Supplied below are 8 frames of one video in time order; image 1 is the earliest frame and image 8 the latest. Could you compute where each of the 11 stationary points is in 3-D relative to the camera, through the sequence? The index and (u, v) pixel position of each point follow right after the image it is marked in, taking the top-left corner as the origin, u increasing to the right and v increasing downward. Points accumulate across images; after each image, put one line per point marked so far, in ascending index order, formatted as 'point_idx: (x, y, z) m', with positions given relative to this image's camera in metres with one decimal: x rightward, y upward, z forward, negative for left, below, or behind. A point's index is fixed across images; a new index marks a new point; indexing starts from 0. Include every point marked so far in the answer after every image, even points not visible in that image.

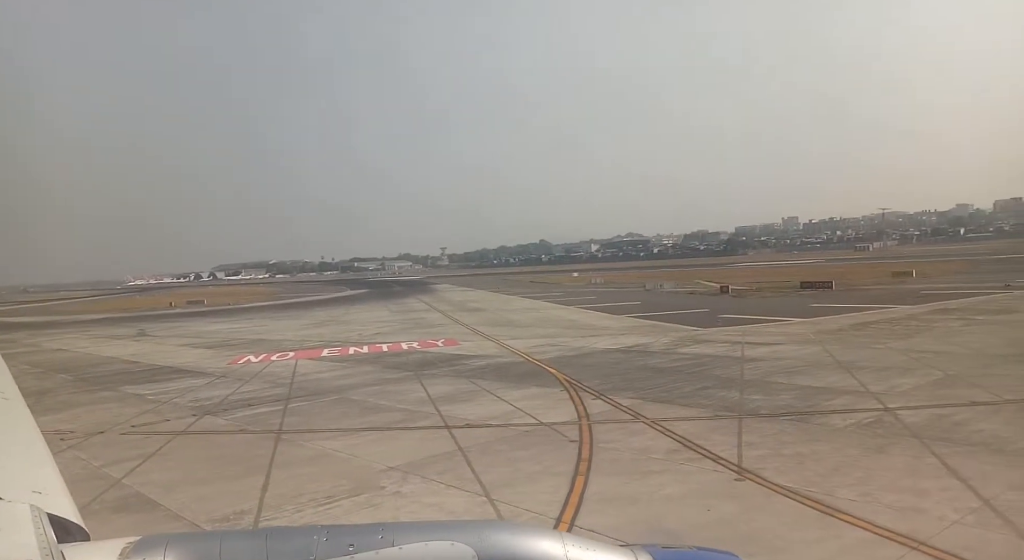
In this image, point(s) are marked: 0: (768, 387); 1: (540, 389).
0: (+6.7, -2.8, +14.1) m
1: (+0.7, -3.1, +15.1) m
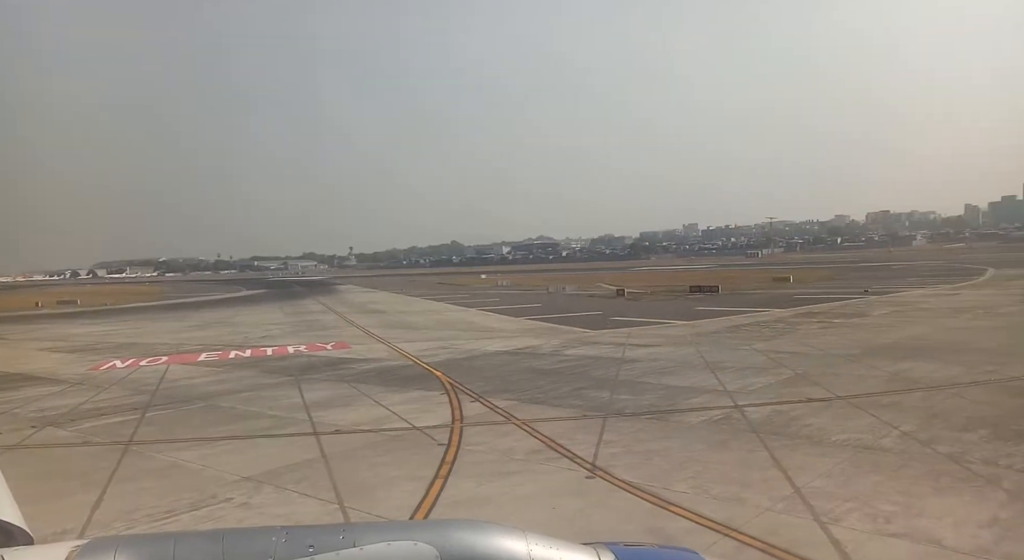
0: (+3.4, -2.9, +14.7) m
1: (-2.6, -3.2, +15.0) m
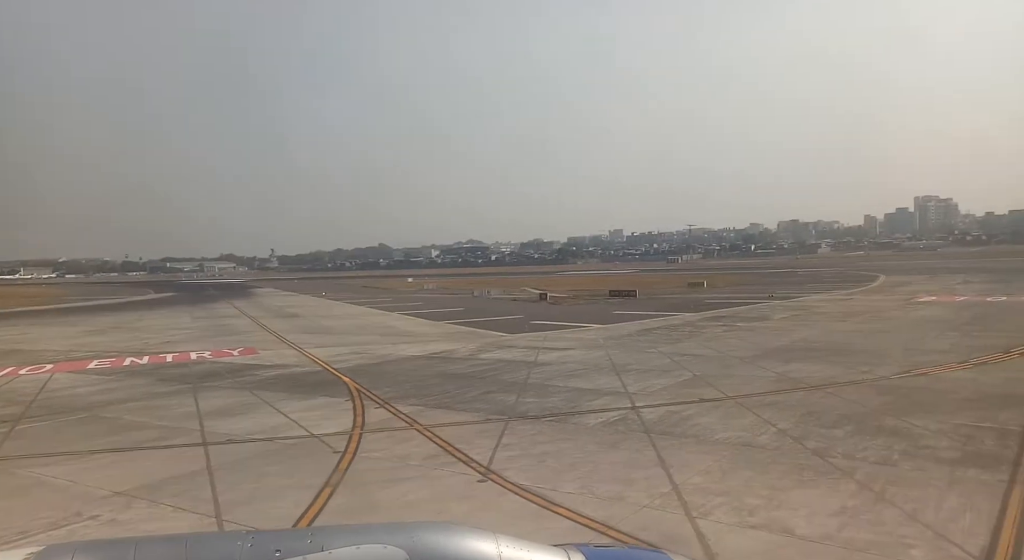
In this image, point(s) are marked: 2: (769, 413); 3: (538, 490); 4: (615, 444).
0: (+0.9, -3.1, +15.0) m
1: (-5.2, -3.3, +14.6) m
2: (+6.2, -3.2, +13.0) m
3: (+0.5, -3.9, +9.8) m
4: (+2.2, -3.5, +11.6) m
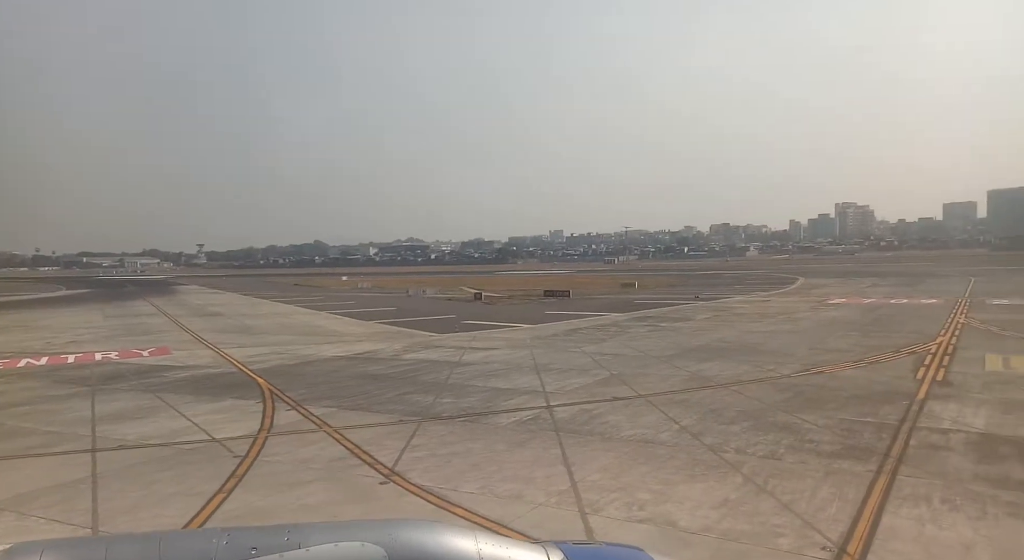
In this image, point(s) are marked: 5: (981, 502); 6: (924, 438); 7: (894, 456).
0: (-1.4, -3.1, +15.0) m
1: (-7.4, -3.2, +14.1) m
2: (+4.1, -3.3, +13.5) m
3: (-1.3, -3.9, +9.8) m
4: (+0.2, -3.6, +11.8) m
5: (+7.9, -3.7, +9.1) m
6: (+8.8, -3.4, +11.5) m
7: (+7.7, -3.6, +10.8) m
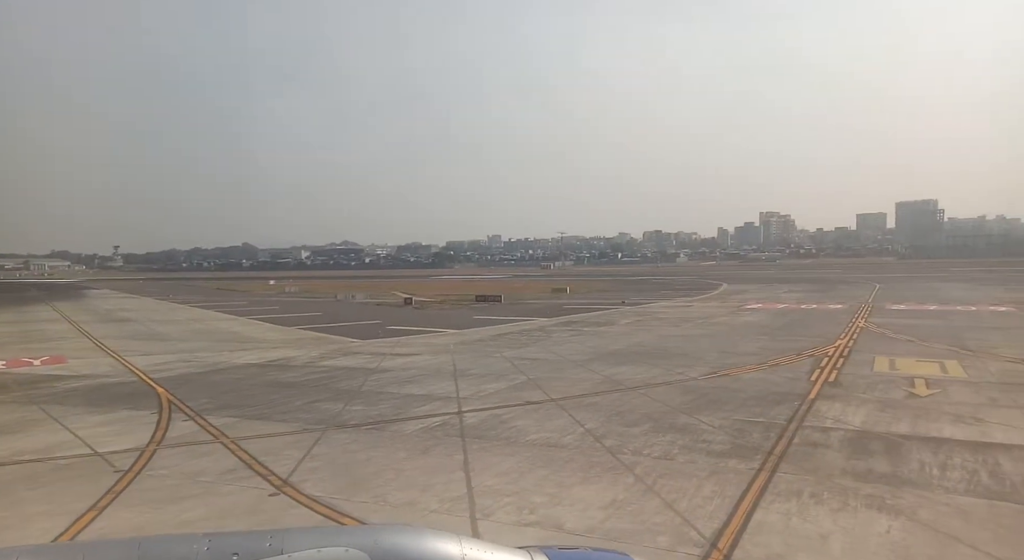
0: (-3.8, -3.2, +14.8) m
1: (-9.7, -3.3, +13.4) m
2: (+1.8, -3.4, +13.8) m
3: (-3.3, -4.0, +9.7) m
4: (-1.9, -3.7, +11.7) m
5: (+6.0, -3.9, +9.7) m
6: (+6.7, -3.6, +12.2) m
7: (+5.6, -3.7, +11.5) m
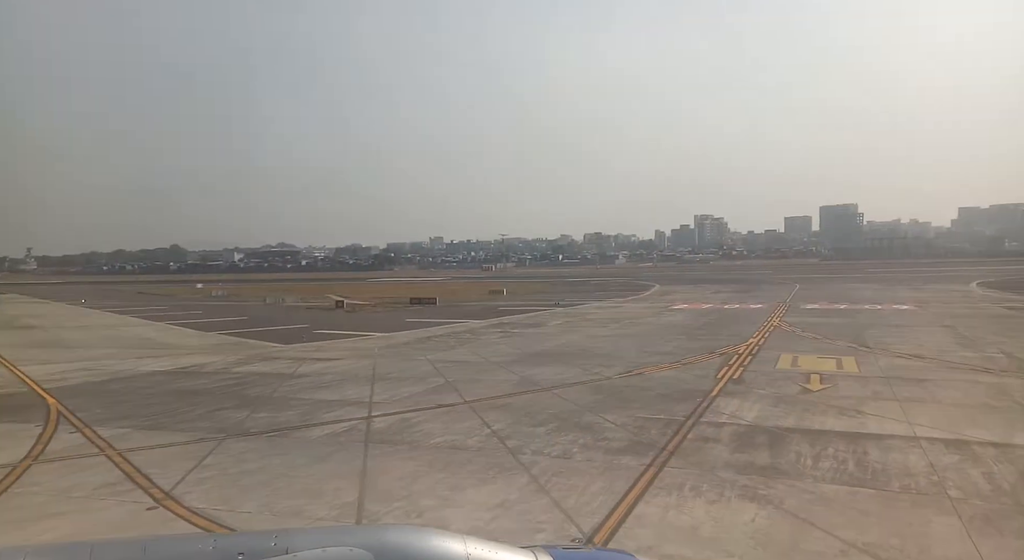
0: (-6.2, -3.3, +14.5) m
1: (-11.9, -3.5, +12.6) m
2: (-0.5, -3.5, +13.9) m
3: (-5.3, -4.1, +9.4) m
4: (-4.0, -3.8, +11.6) m
5: (+4.0, -3.9, +10.2) m
6: (+4.5, -3.6, +12.8) m
7: (+3.5, -3.8, +11.9) m
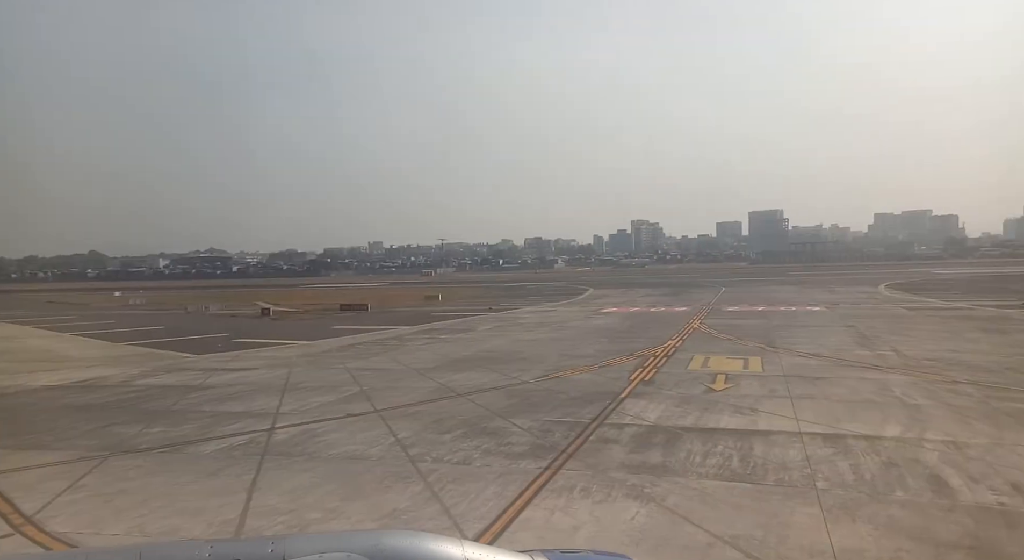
0: (-8.6, -3.6, +14.0) m
1: (-14.2, -3.7, +11.6) m
2: (-2.9, -3.7, +13.8) m
3: (-7.2, -4.2, +8.9) m
4: (-6.2, -4.0, +11.2) m
5: (+1.9, -4.1, +10.5) m
6: (+2.2, -3.7, +13.1) m
7: (+1.3, -3.9, +12.1) m
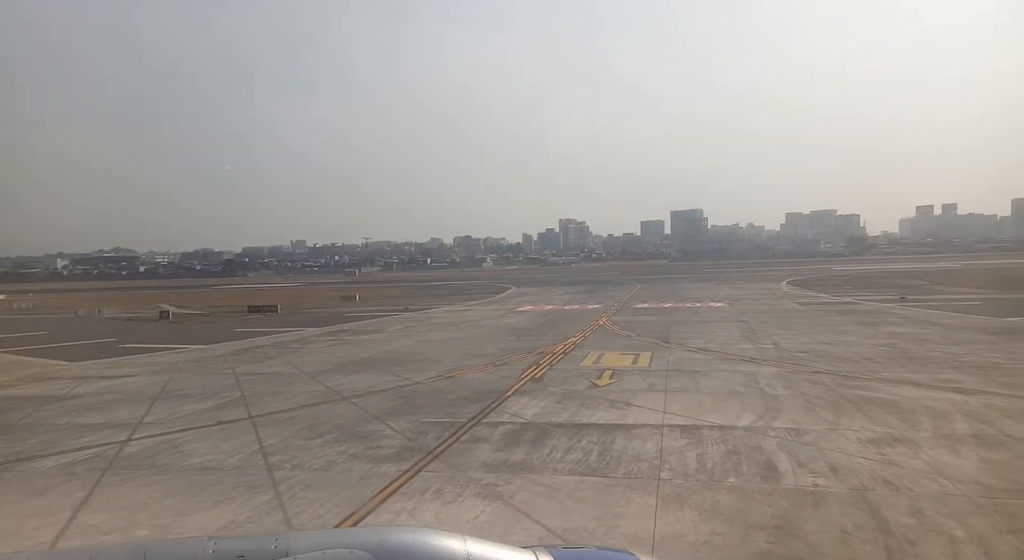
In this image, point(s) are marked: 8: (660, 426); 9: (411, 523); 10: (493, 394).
0: (-11.7, -3.7, +13.1) m
1: (-17.1, -3.9, +10.2) m
2: (-6.0, -3.7, +13.4) m
3: (-9.9, -4.4, +8.2) m
4: (-9.1, -4.1, +10.5) m
5: (-0.9, -4.1, +10.5) m
6: (-0.9, -3.7, +13.1) m
7: (-1.7, -3.9, +12.1) m
8: (+3.5, -3.5, +12.9) m
9: (-1.7, -4.2, +9.3) m
10: (-0.5, -3.3, +15.8) m
